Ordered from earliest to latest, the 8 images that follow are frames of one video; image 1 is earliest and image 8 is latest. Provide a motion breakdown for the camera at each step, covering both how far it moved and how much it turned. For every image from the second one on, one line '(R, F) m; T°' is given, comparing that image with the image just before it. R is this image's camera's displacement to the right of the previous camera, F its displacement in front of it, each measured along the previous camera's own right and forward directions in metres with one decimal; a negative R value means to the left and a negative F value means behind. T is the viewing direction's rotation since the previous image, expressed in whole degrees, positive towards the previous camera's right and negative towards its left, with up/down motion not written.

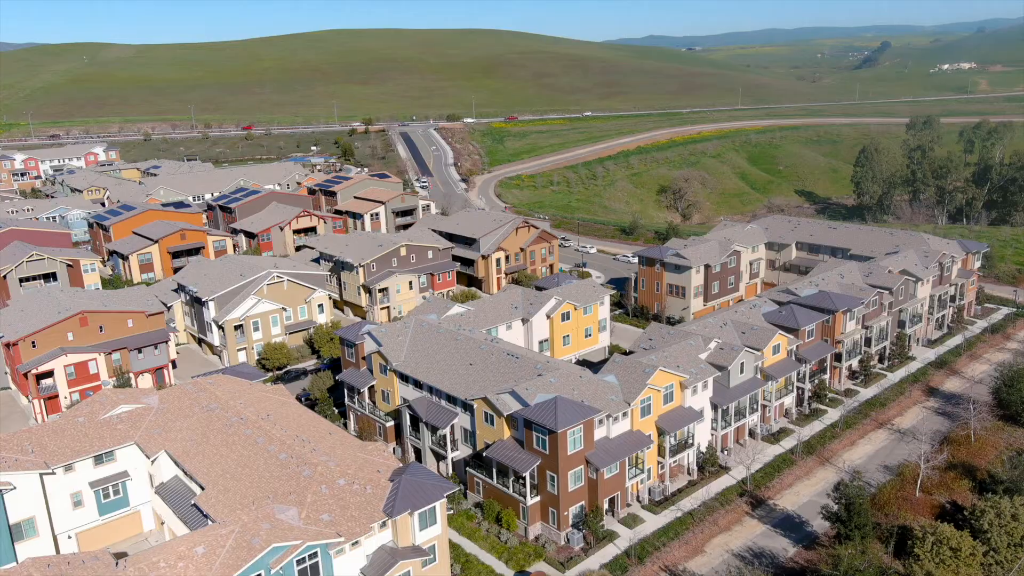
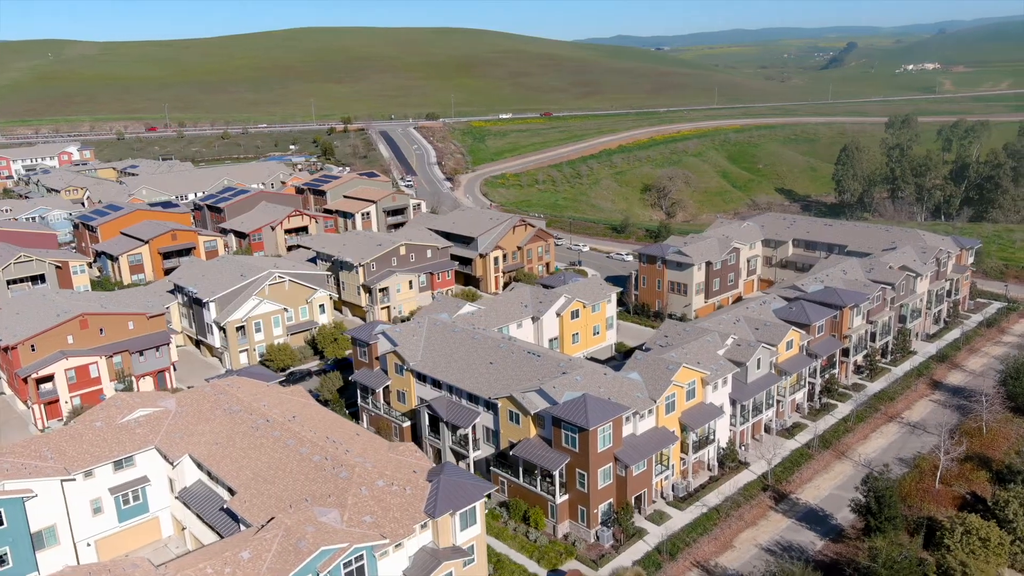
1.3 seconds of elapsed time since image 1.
(-1.8, +0.1) m; +2°
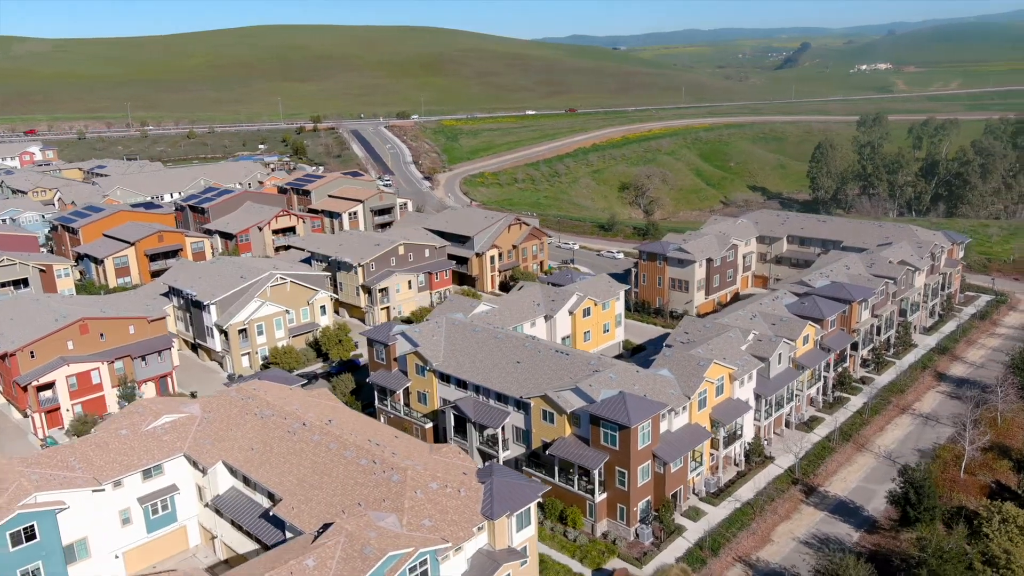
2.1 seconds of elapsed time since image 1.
(-2.4, +0.3) m; +3°
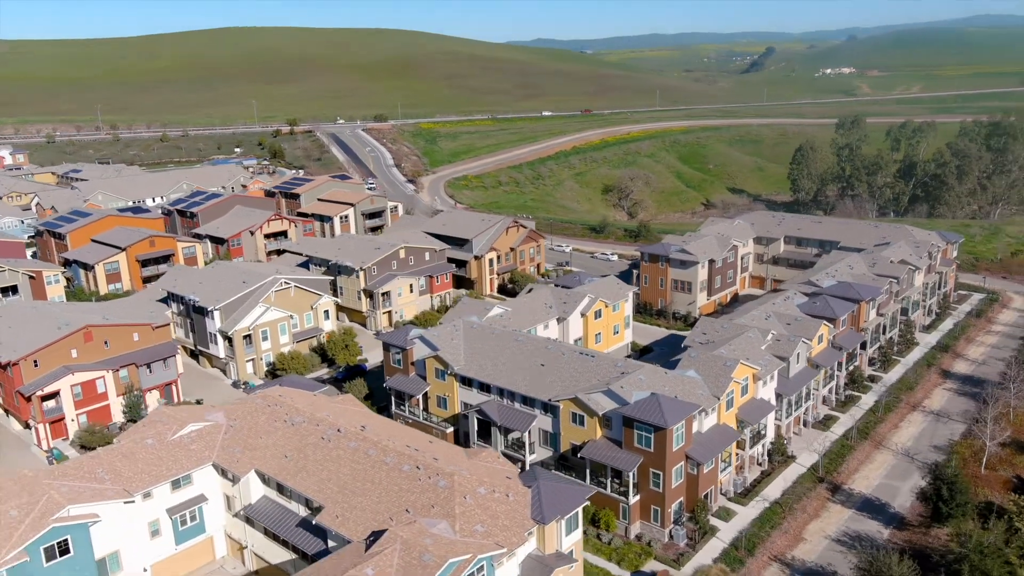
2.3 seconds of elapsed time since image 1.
(-1.9, +0.2) m; +2°
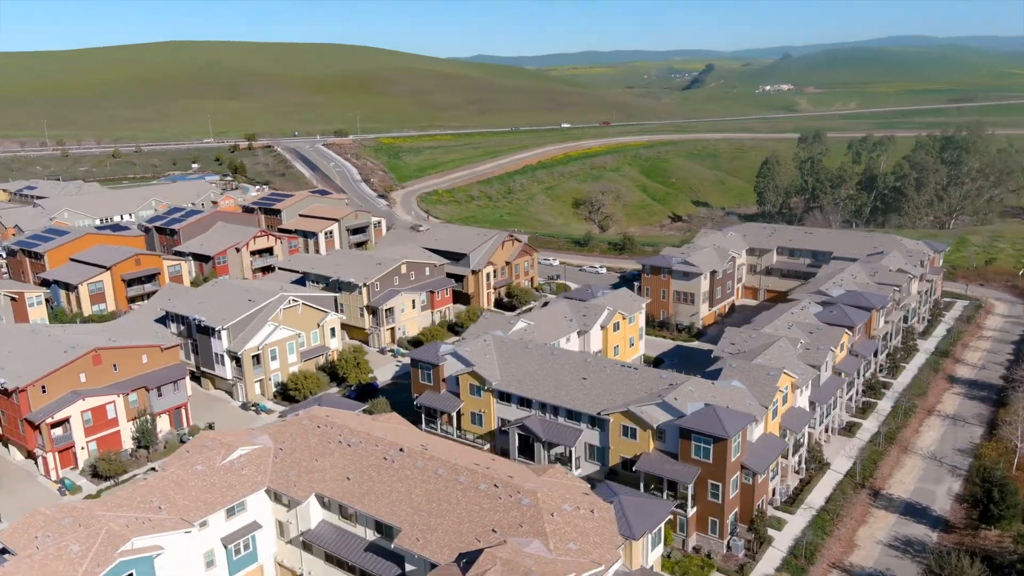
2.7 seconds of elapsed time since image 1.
(-3.3, +0.4) m; +4°
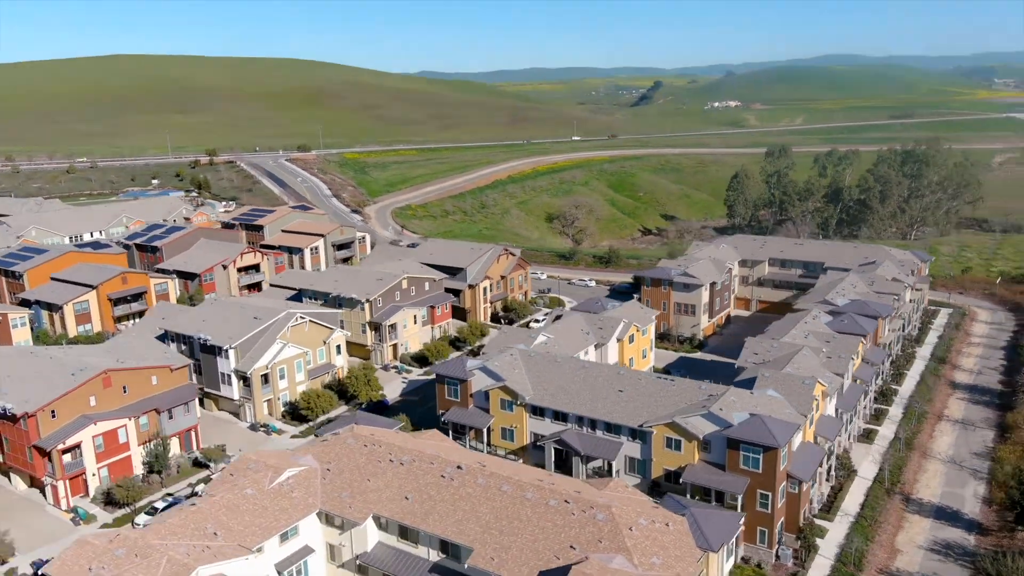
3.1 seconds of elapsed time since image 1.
(-2.9, +0.3) m; +4°
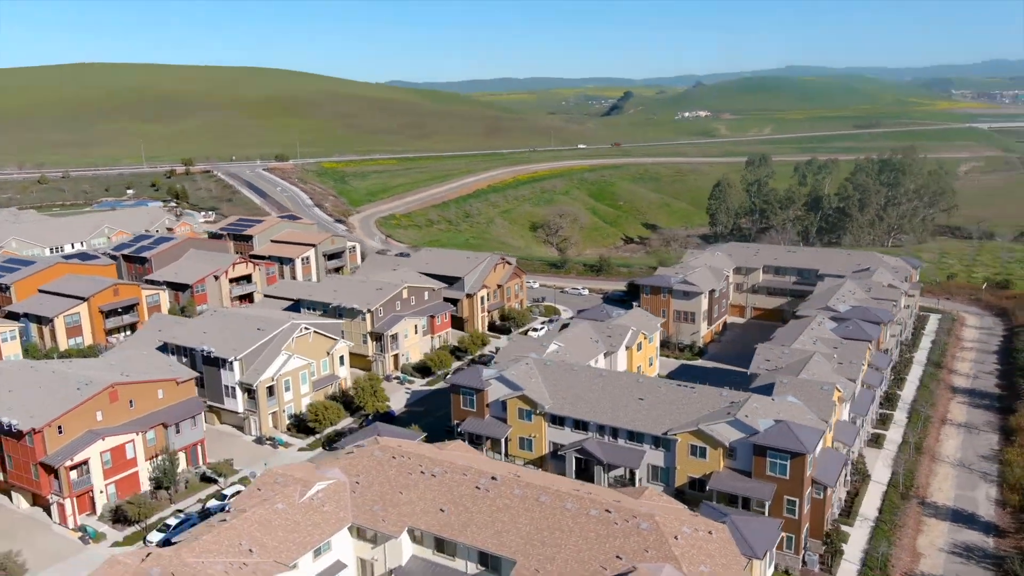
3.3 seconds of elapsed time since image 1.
(-1.7, +0.2) m; +2°
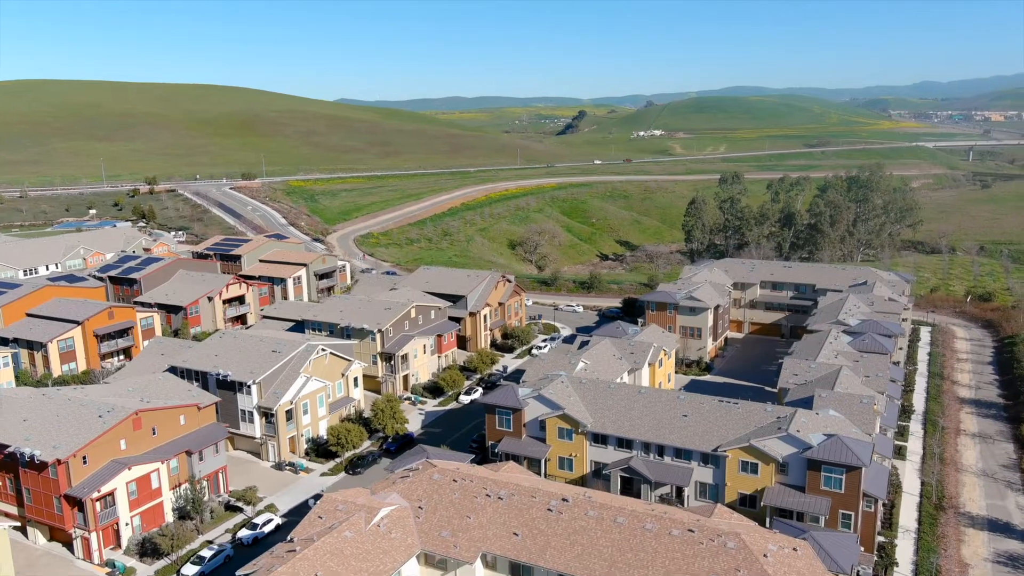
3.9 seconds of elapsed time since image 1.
(-3.0, +0.4) m; +3°
